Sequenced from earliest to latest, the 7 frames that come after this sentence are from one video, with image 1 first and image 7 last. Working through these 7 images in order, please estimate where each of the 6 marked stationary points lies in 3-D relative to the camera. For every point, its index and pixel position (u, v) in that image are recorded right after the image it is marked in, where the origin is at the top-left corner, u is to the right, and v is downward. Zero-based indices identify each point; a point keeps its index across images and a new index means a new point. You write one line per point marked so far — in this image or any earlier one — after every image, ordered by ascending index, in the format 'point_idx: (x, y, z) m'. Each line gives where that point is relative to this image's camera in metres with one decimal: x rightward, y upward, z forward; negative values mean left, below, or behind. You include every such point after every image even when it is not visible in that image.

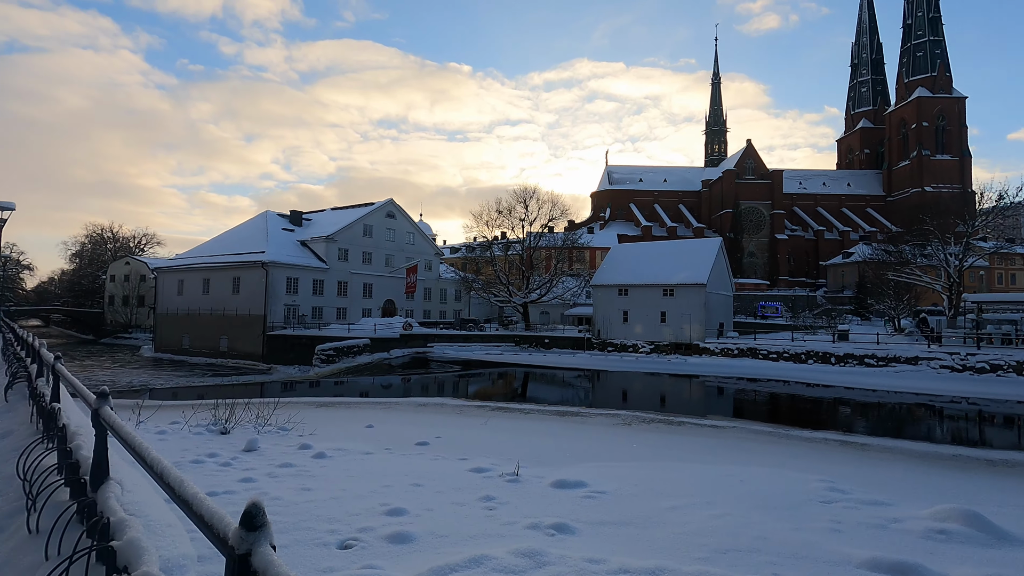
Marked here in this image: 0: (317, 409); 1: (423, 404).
0: (-5.5, -3.4, +15.1) m
1: (-2.8, -3.7, +17.1) m
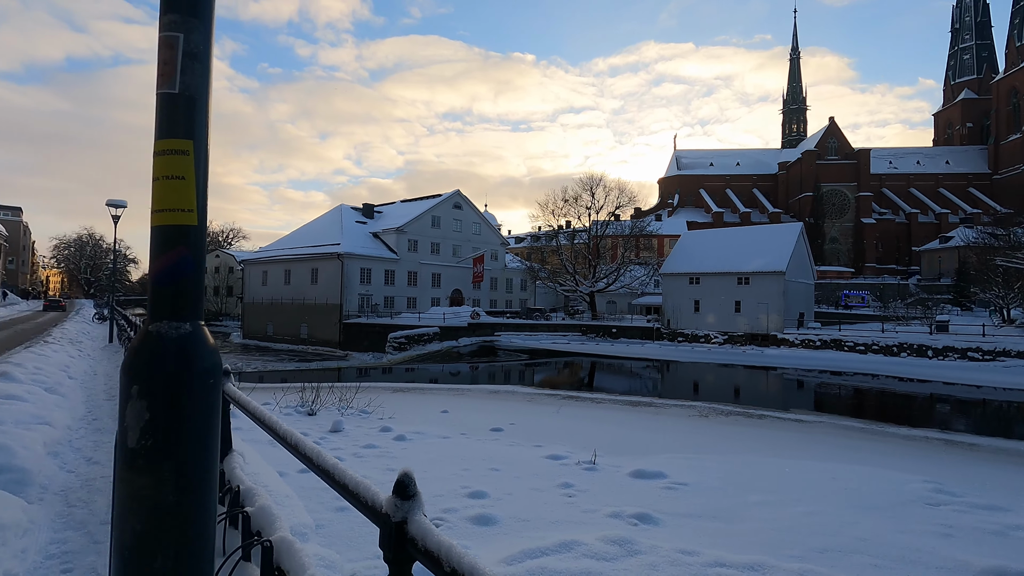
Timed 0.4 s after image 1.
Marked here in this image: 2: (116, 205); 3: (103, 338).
0: (-3.4, -3.1, +15.7) m
1: (-0.5, -3.3, +17.4) m
2: (-11.9, +2.5, +16.1) m
3: (-14.1, -1.7, +18.5) m
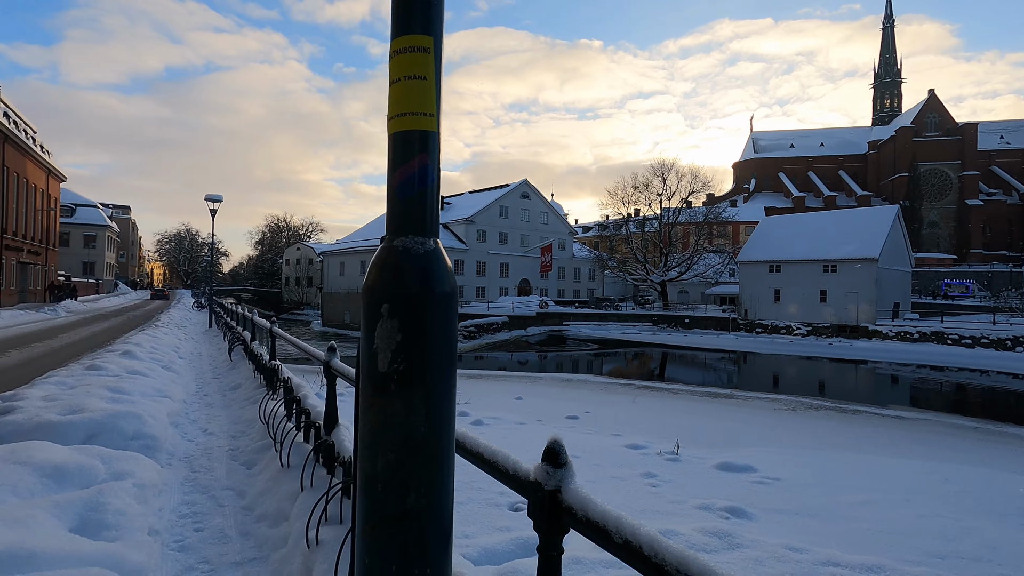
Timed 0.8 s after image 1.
0: (-1.3, -2.7, +16.0) m
1: (+1.8, -2.9, +17.3) m
2: (-9.6, +2.9, +17.3) m
3: (-11.5, -1.3, +20.0) m
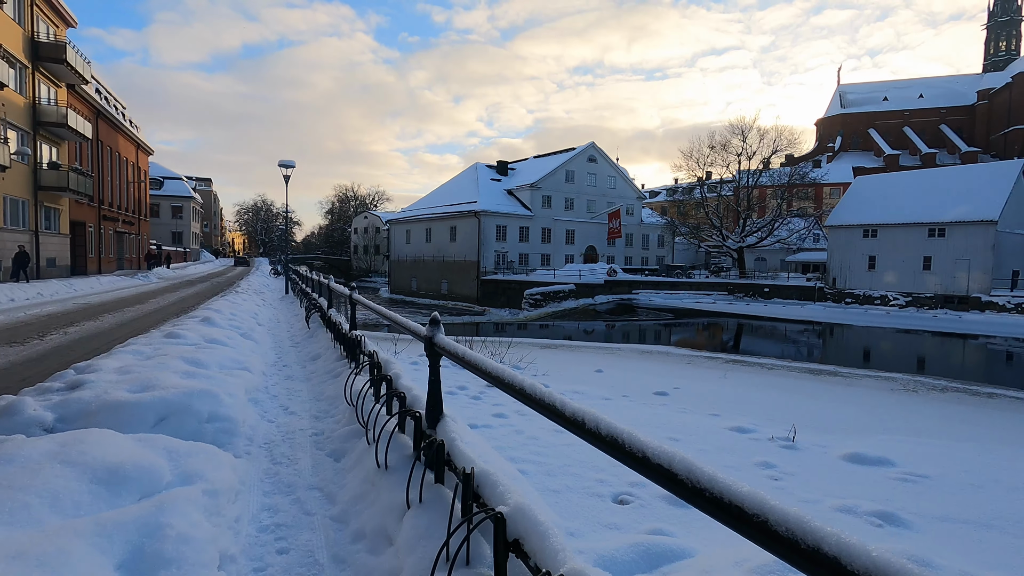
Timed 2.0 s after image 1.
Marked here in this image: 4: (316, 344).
0: (+0.9, -1.8, +15.3) m
1: (+4.1, -1.9, +16.3) m
2: (-7.3, +3.9, +17.3) m
3: (-8.8, -0.1, +20.4) m
4: (-2.5, -0.7, +7.0) m
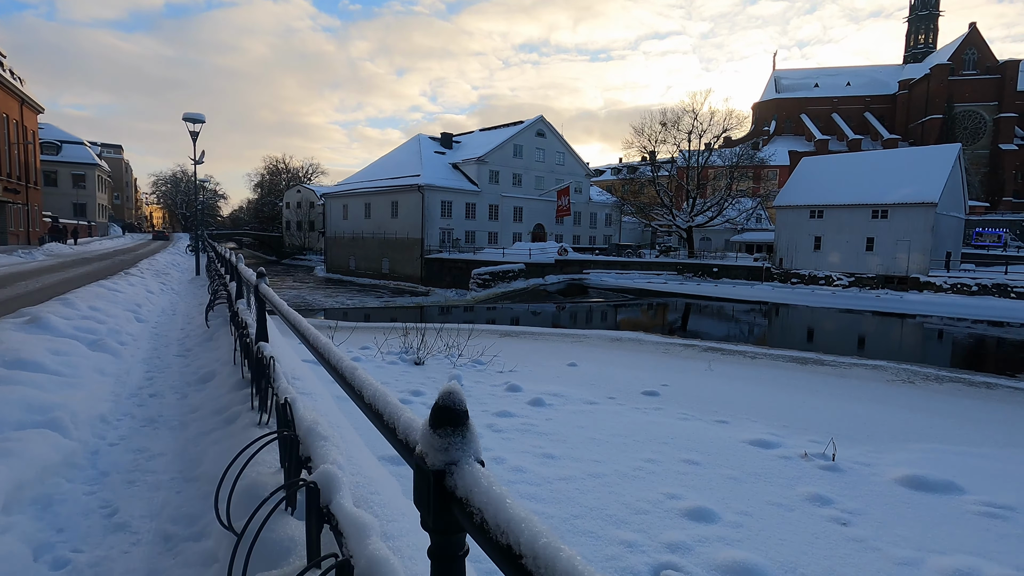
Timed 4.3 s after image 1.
0: (-0.2, -1.3, +13.5) m
1: (+2.9, -1.4, +14.8) m
2: (-8.5, +4.5, +14.4) m
3: (-10.4, +0.6, +17.5) m
4: (-2.7, -0.6, +4.8) m
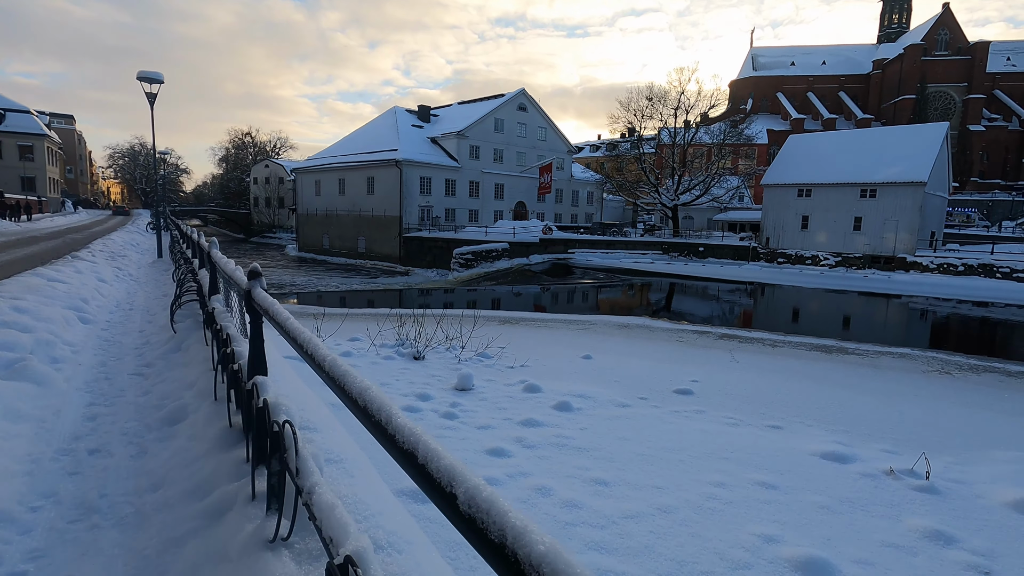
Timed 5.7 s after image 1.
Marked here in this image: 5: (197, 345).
0: (-0.1, -0.9, +12.4) m
1: (+2.9, -0.9, +13.9) m
2: (-8.5, +4.9, +12.6) m
3: (-10.5, +1.1, +15.8) m
4: (-2.2, -0.6, +3.6) m
5: (-2.4, -0.4, +4.1) m
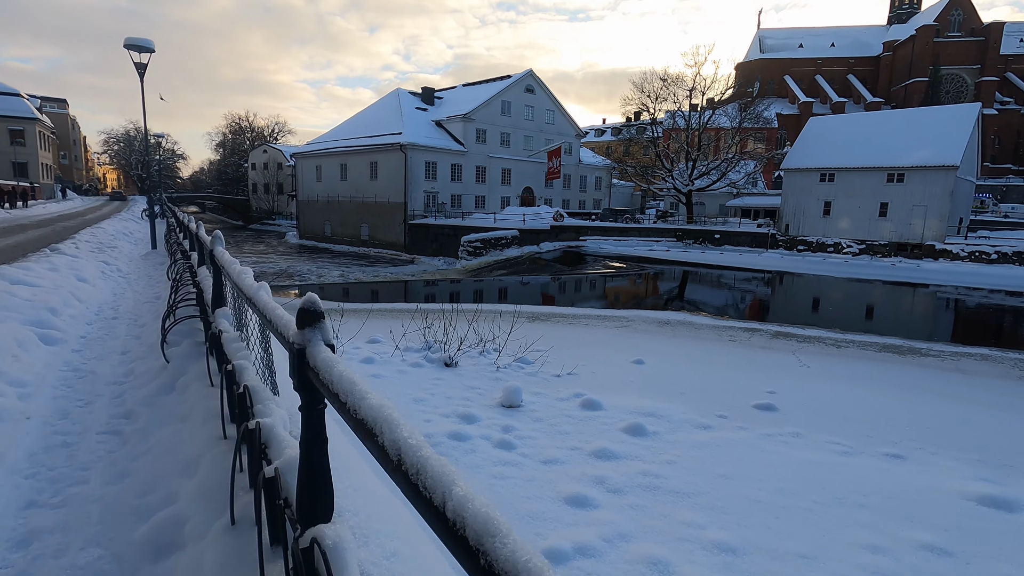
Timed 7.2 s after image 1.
0: (+0.6, -0.8, +11.2) m
1: (+3.6, -0.8, +12.7) m
2: (-7.8, +5.0, +11.2) m
3: (-9.8, +1.3, +14.5) m
4: (-1.5, -0.7, +2.4) m
5: (-1.7, -0.5, +2.9) m
